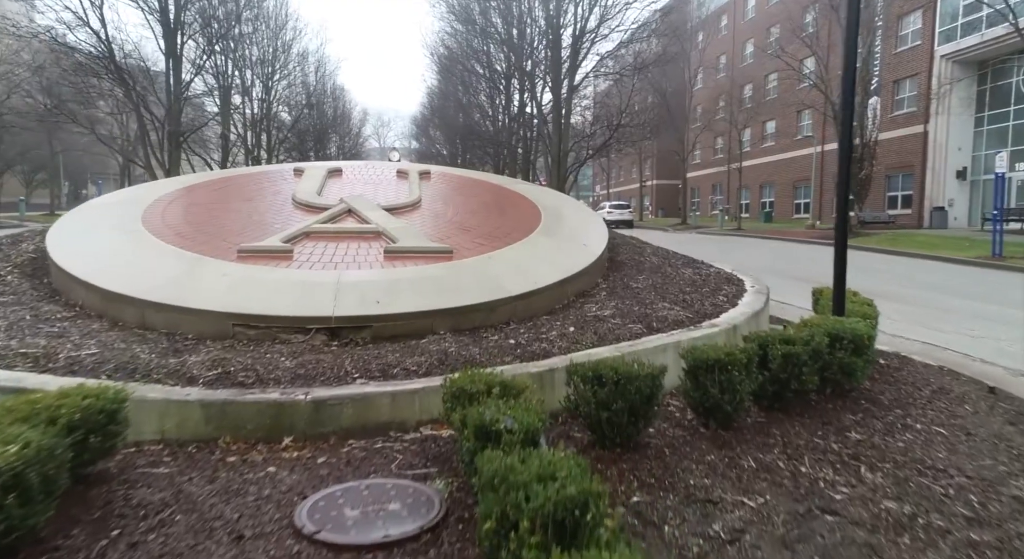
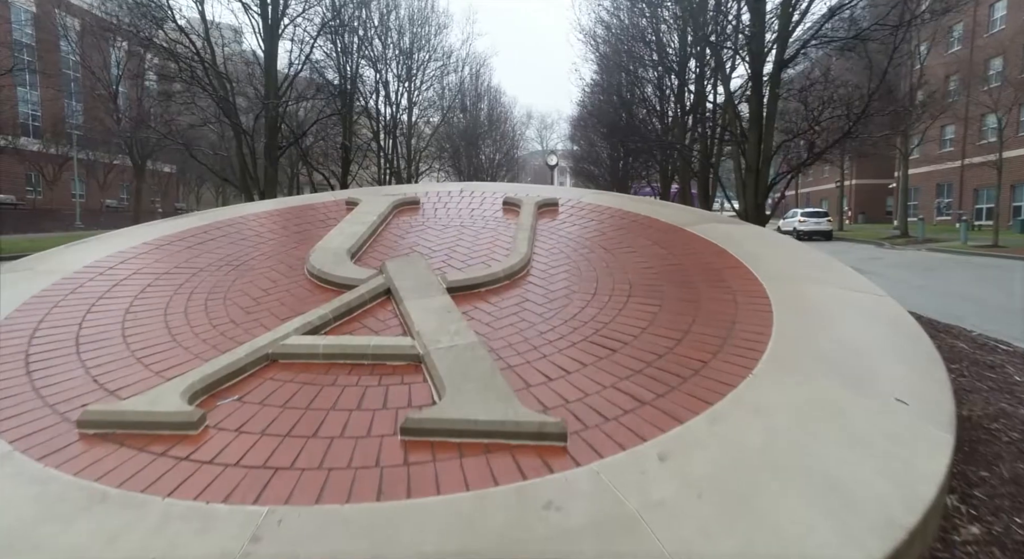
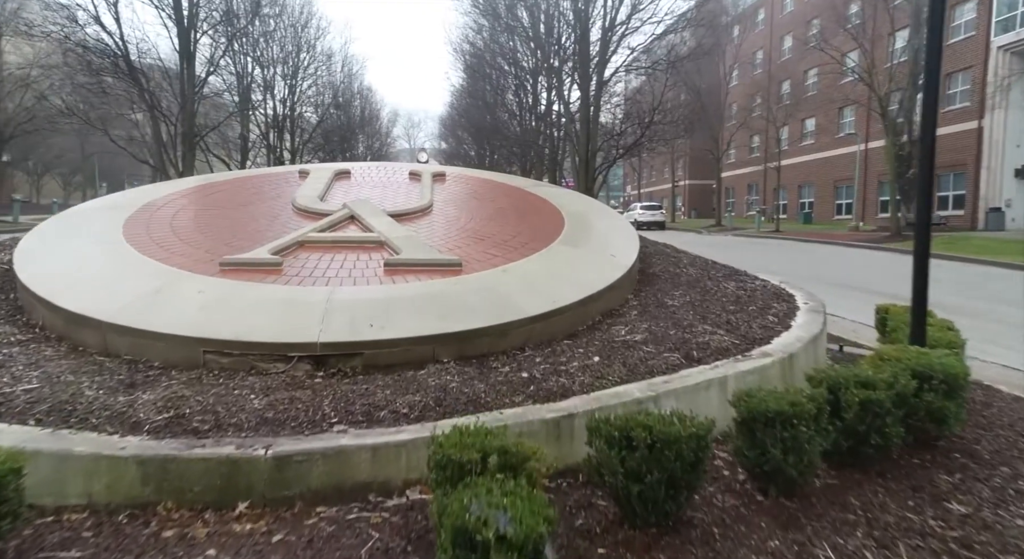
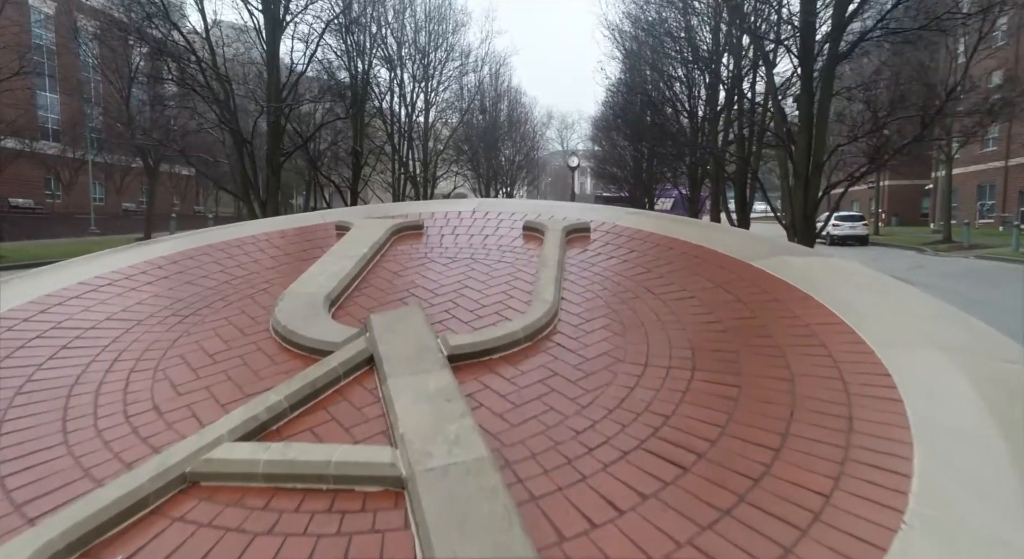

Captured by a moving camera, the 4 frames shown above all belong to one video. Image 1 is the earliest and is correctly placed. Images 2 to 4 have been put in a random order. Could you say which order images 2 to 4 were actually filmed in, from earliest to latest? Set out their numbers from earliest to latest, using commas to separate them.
3, 2, 4
